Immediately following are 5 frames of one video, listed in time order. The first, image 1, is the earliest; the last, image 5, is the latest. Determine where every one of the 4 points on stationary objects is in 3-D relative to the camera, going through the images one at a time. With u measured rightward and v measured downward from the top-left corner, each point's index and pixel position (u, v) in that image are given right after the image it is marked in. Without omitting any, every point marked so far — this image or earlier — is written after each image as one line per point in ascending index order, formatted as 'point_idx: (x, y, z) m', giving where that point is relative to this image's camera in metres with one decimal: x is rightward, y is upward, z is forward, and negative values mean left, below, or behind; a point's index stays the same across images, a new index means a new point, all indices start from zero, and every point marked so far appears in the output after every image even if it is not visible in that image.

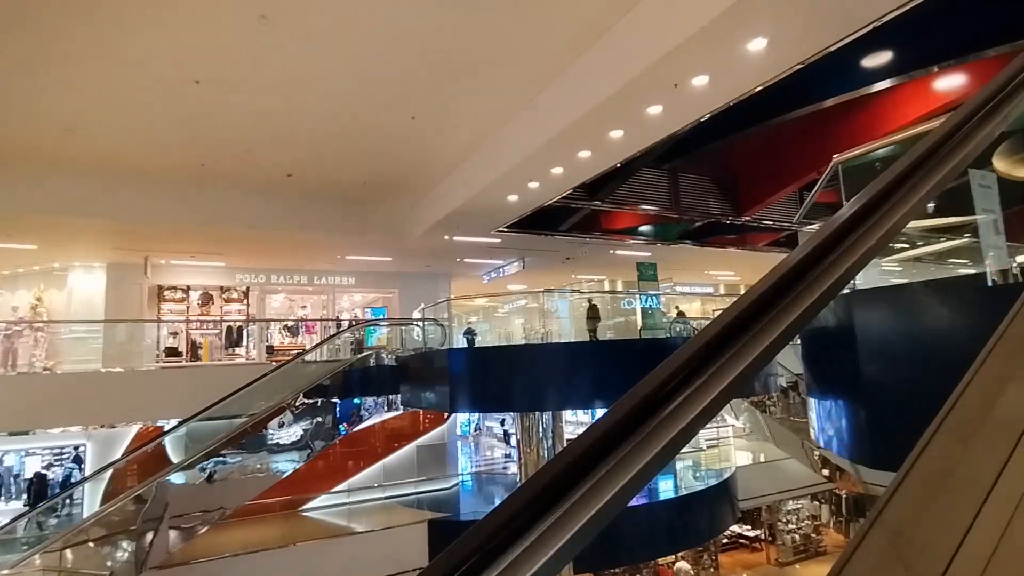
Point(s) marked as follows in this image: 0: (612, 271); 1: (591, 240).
0: (+2.2, +0.3, +13.4) m
1: (+1.3, +0.8, +10.8) m
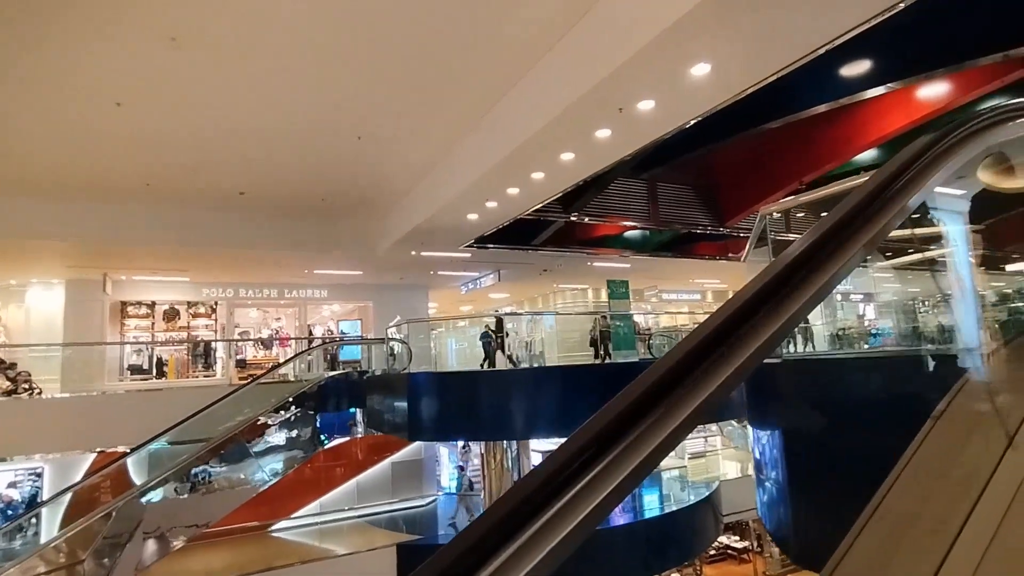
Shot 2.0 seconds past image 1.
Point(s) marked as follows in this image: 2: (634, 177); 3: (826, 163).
0: (+1.7, +0.1, +13.2) m
1: (+0.8, +0.5, +10.5) m
2: (+2.1, +1.9, +9.5) m
3: (+4.6, +1.8, +8.2) m
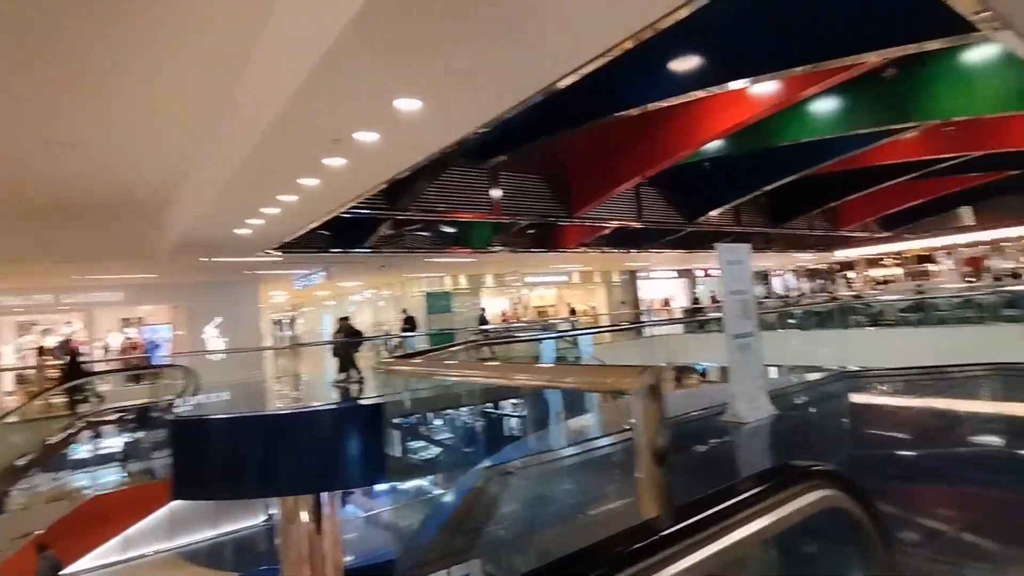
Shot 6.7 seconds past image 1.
0: (-1.5, +0.4, +12.4) m
1: (-2.0, +0.6, +9.6) m
2: (-0.6, +1.9, +8.6) m
3: (+2.2, +1.8, +7.9) m
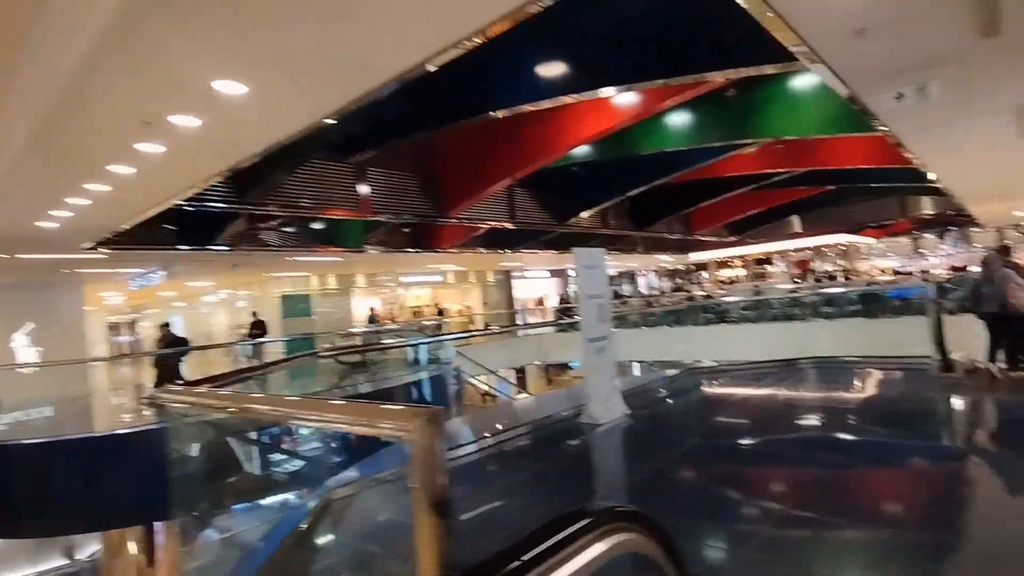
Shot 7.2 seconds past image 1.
0: (-4.2, +0.3, +11.6) m
1: (-4.0, +0.6, +8.8) m
2: (-2.5, +1.9, +8.2) m
3: (+0.4, +1.8, +8.0) m
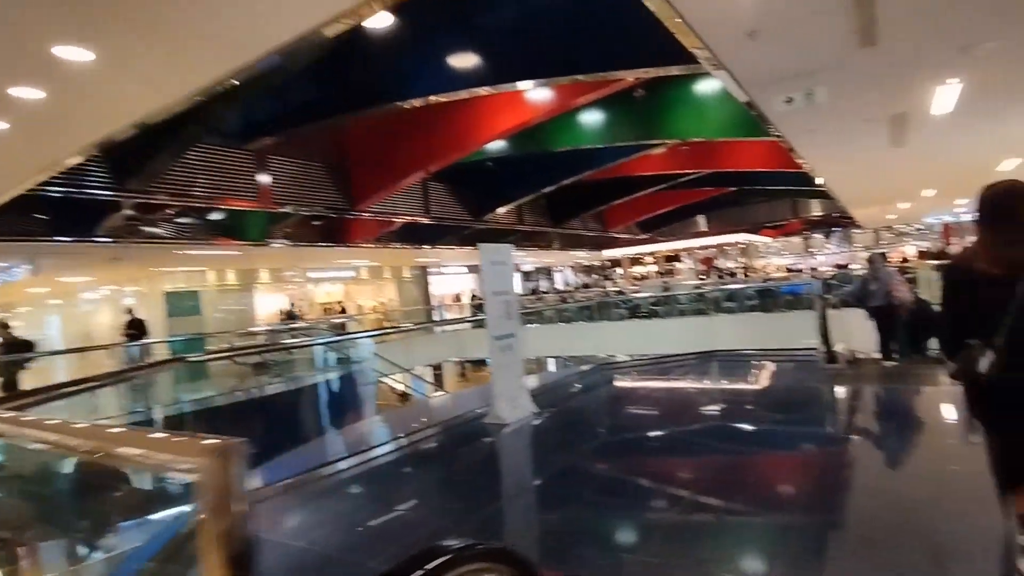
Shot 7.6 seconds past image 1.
0: (-5.8, +0.4, +10.8) m
1: (-5.3, +0.7, +8.0) m
2: (-3.7, +1.9, +7.6) m
3: (-0.9, +1.8, +7.8) m
